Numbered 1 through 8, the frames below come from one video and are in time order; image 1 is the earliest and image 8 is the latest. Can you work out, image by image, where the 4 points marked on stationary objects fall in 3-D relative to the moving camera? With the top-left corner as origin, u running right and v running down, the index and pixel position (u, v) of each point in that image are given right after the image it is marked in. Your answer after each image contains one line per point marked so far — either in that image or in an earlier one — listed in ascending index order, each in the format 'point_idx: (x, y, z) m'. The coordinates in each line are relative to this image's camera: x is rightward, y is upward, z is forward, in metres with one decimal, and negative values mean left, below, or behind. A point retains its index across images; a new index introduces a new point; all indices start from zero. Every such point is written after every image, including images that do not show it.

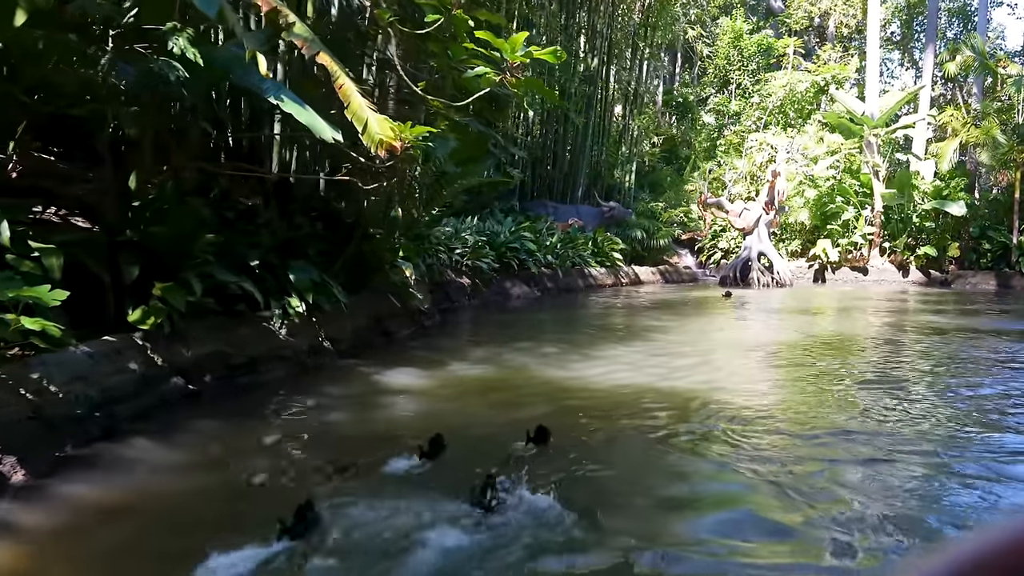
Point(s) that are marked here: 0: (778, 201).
0: (+4.3, +1.4, +13.0) m
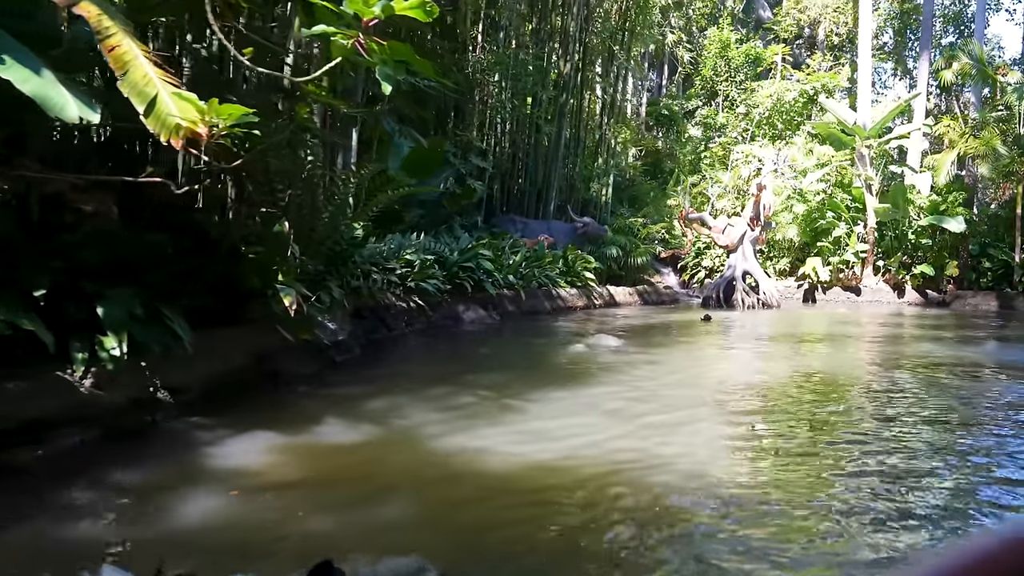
0: (+3.8, +1.1, +12.2) m
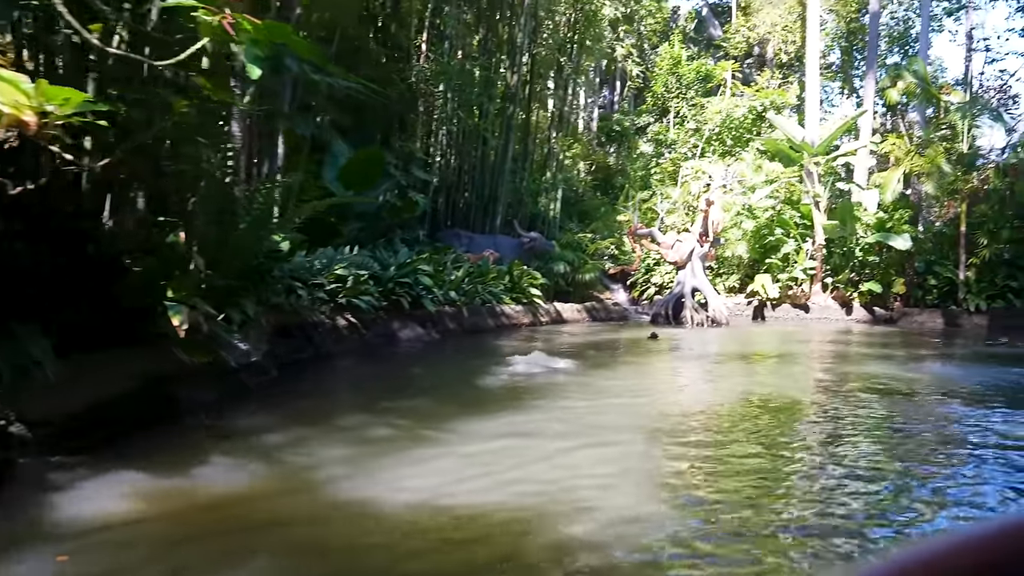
0: (+3.0, +0.8, +12.0) m
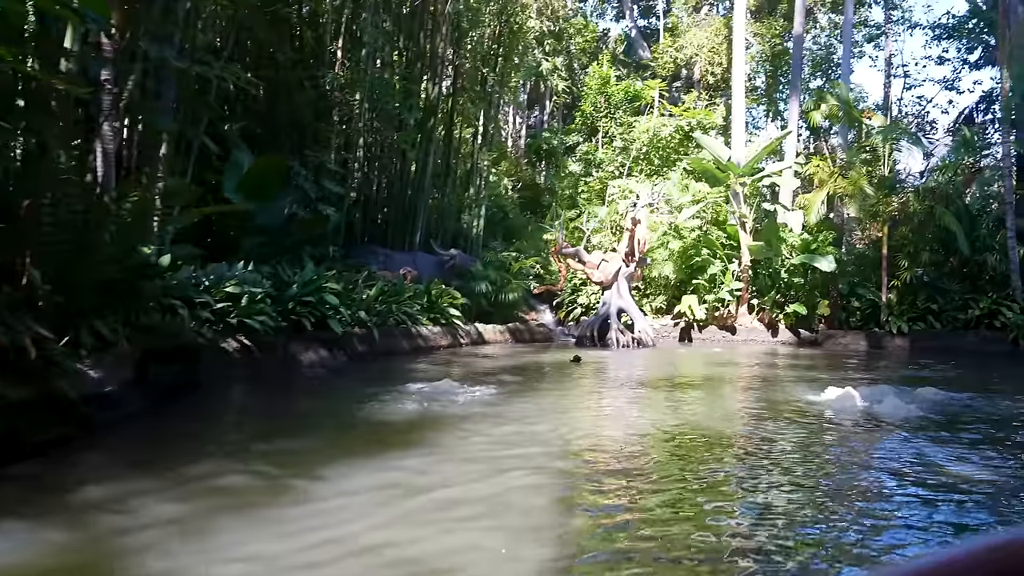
0: (+1.8, +0.5, +11.7) m
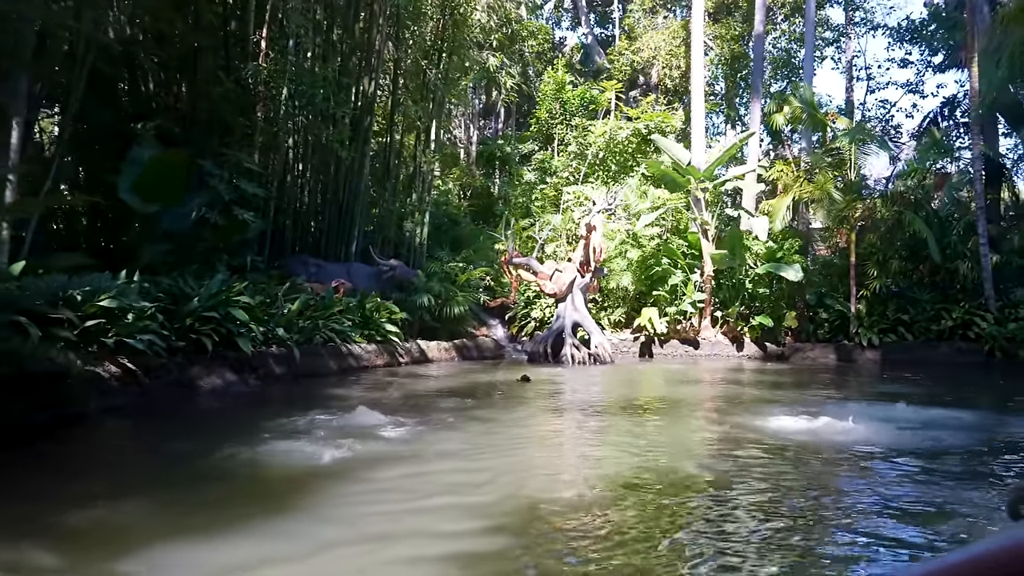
0: (+1.1, +0.4, +10.9) m
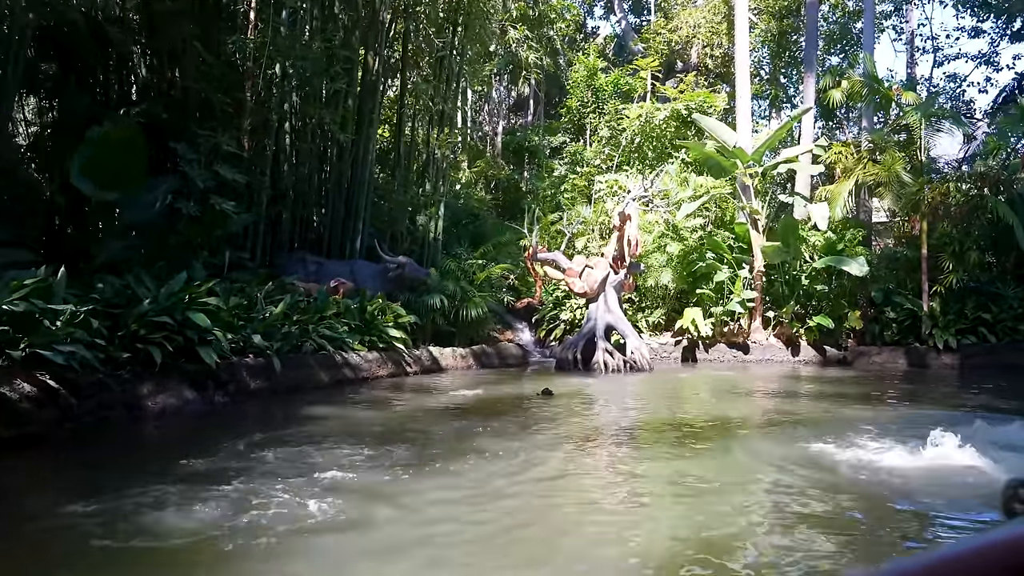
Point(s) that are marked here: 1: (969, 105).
0: (+1.4, +0.4, +9.7) m
1: (+6.9, +2.8, +12.3) m
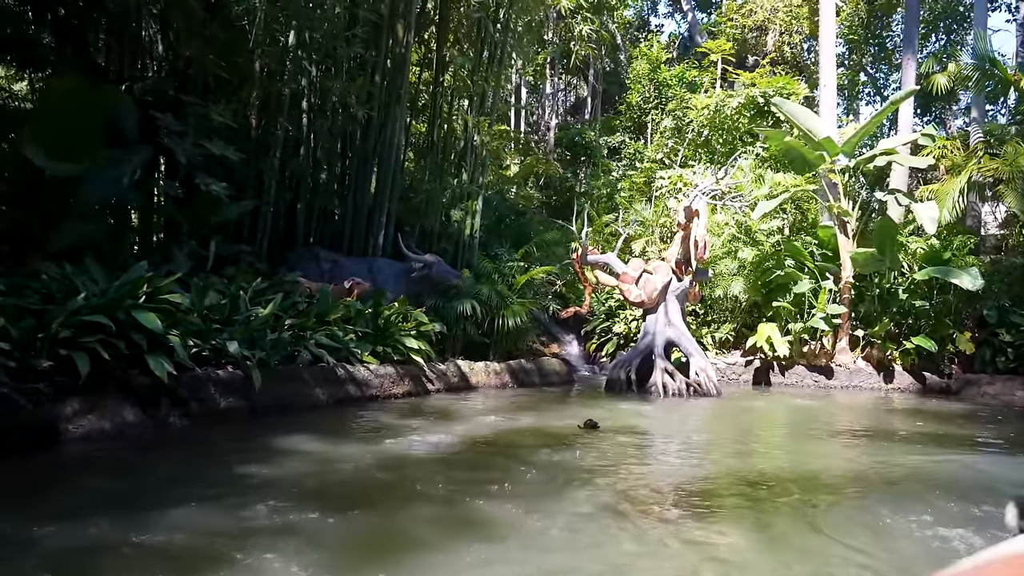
0: (+1.9, +0.3, +8.3) m
1: (+7.6, +2.5, +10.5) m
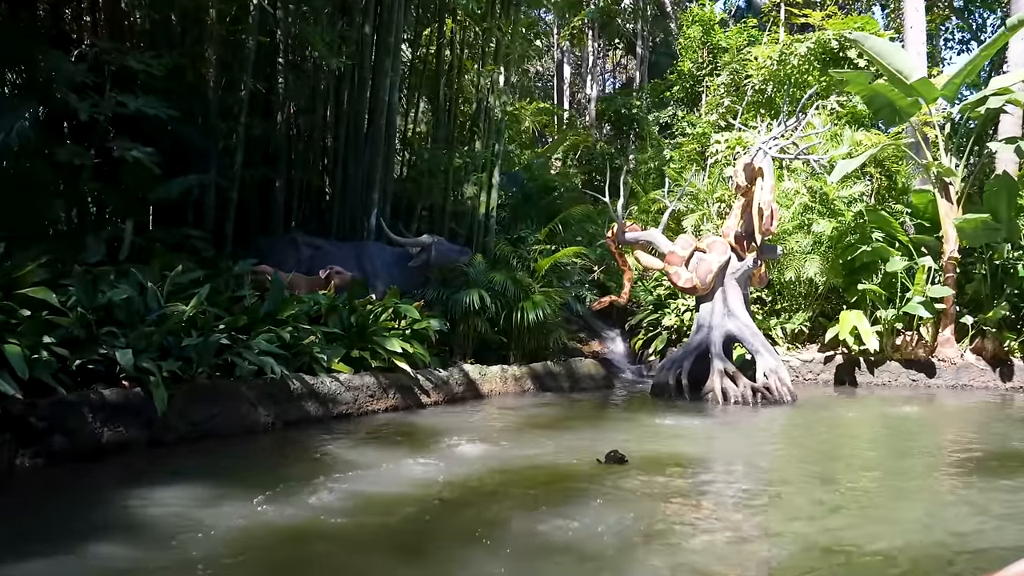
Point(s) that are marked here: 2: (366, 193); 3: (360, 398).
0: (+2.1, +0.4, +6.7) m
1: (+7.8, +2.8, +8.5) m
2: (-1.2, +0.8, +7.1) m
3: (-0.9, -0.7, +4.9) m
